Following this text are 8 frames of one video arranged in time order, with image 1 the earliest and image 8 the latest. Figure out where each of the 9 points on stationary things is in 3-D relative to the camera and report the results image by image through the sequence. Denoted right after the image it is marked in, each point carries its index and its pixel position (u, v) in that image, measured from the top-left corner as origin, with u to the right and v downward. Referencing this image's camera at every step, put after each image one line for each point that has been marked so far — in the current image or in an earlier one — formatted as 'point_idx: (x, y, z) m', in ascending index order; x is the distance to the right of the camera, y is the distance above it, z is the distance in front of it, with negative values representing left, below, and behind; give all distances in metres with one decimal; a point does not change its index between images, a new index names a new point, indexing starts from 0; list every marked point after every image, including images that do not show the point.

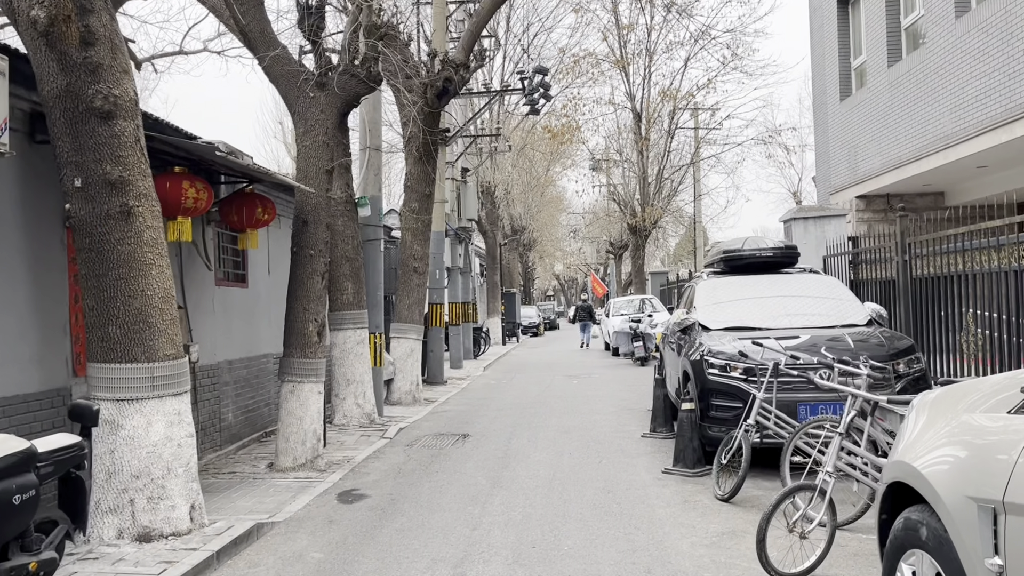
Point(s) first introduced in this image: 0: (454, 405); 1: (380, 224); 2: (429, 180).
0: (-1.0, -1.9, +13.7) m
1: (-1.9, +0.9, +12.0) m
2: (-1.4, +1.8, +14.3) m
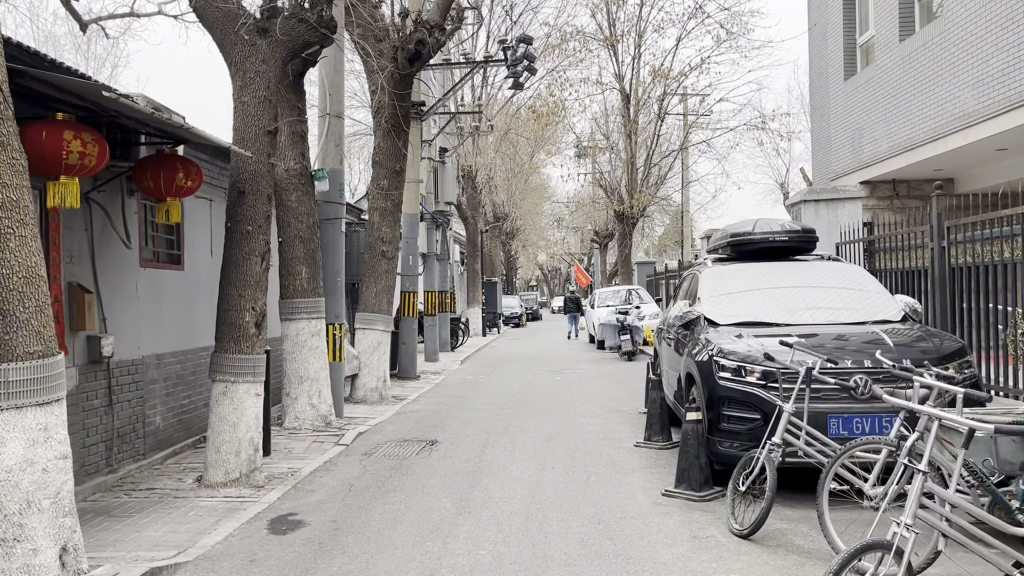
0: (-1.3, -1.7, +12.5) m
1: (-2.2, +1.1, +10.7) m
2: (-1.7, +2.1, +13.0) m
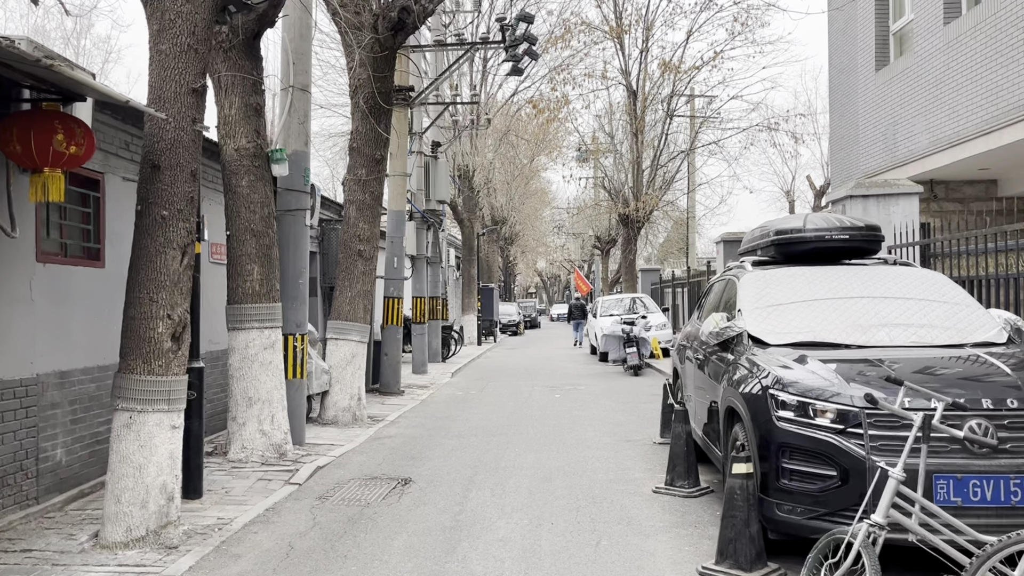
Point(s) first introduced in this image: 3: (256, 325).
0: (-1.4, -1.8, +10.8) m
1: (-2.2, +1.1, +9.1) m
2: (-1.8, +2.0, +11.4) m
3: (-2.5, -0.3, +8.1) m
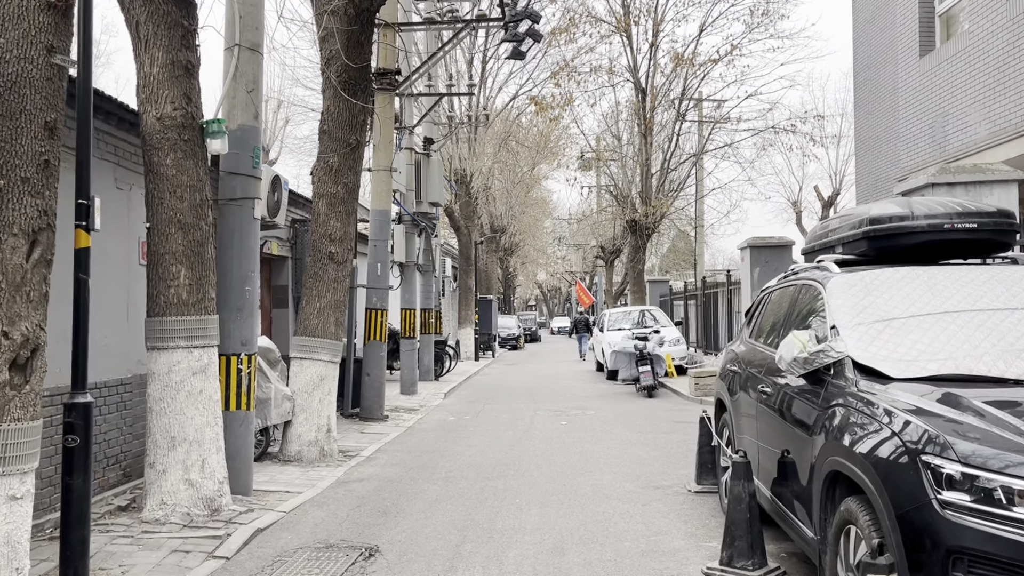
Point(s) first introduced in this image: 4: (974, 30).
0: (-1.4, -1.9, +9.0) m
1: (-2.2, +1.0, +7.3) m
2: (-1.8, +1.9, +9.6) m
3: (-2.5, -0.4, +6.3) m
4: (+7.1, +4.0, +13.0) m
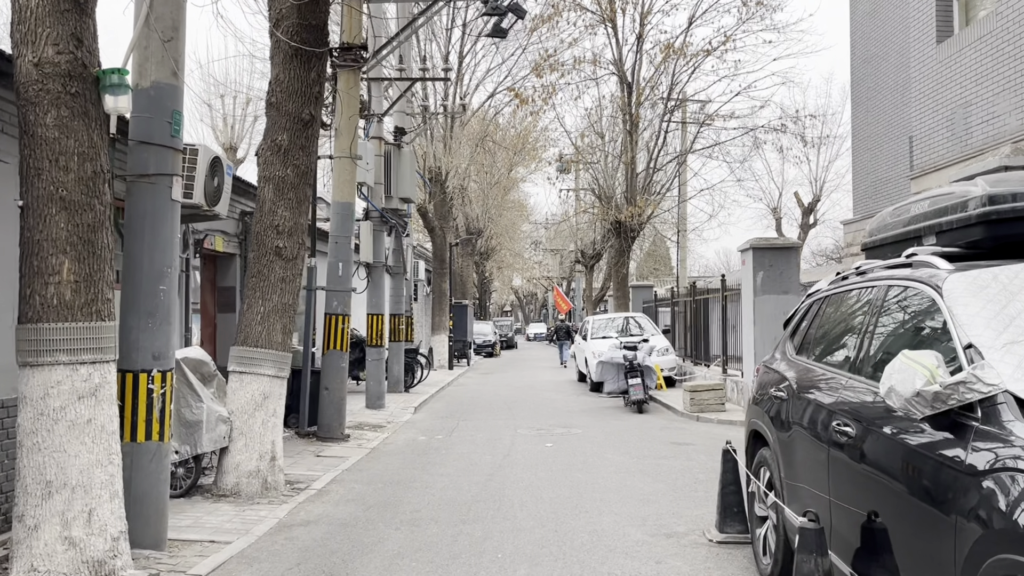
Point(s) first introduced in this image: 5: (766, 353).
0: (-1.6, -1.9, +7.5) m
1: (-2.3, +1.0, +5.8) m
2: (-2.0, +1.9, +8.1) m
3: (-2.6, -0.4, +4.8) m
4: (+6.8, +3.9, +11.8) m
5: (+3.8, -1.0, +12.8) m
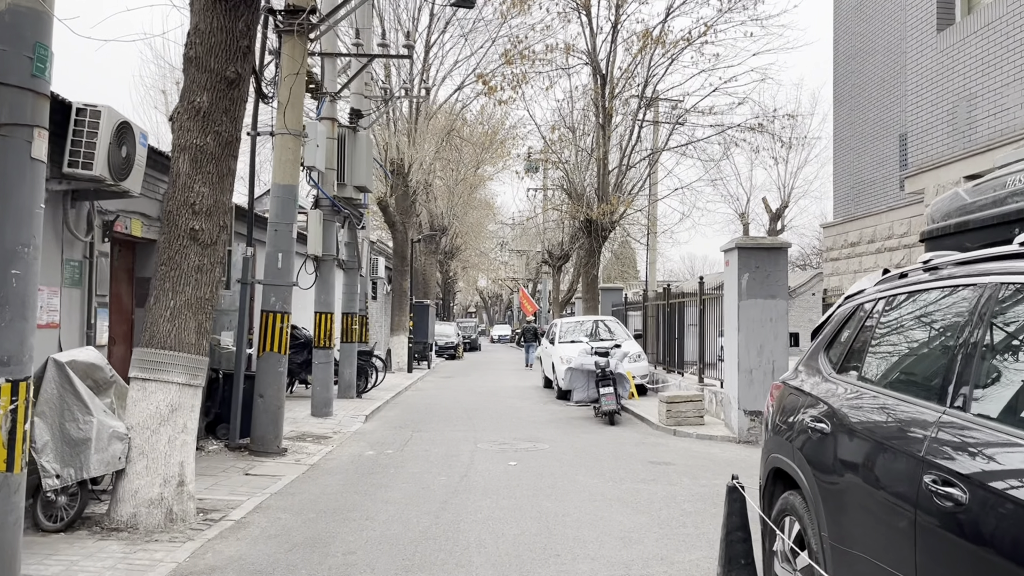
0: (-1.9, -1.8, +6.2) m
1: (-2.5, +1.1, +4.5) m
2: (-2.2, +1.9, +6.8) m
3: (-2.7, -0.3, +3.5) m
4: (+6.4, +3.7, +10.9) m
5: (+3.3, -1.0, +11.7) m
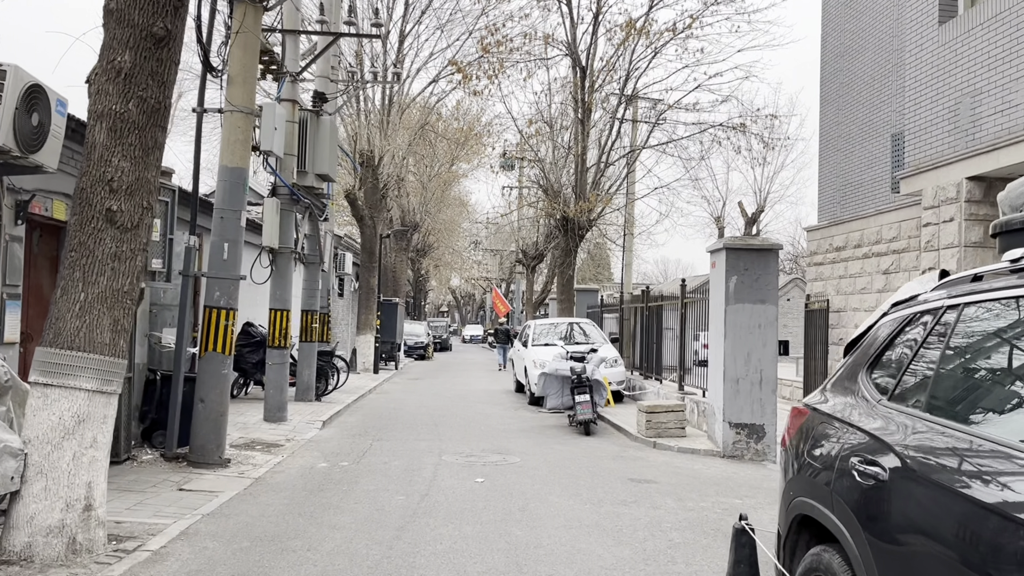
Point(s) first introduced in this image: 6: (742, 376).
0: (-2.1, -1.8, +5.3) m
1: (-2.7, +1.1, +3.6) m
2: (-2.4, +2.0, +5.9) m
3: (-2.9, -0.2, +2.5) m
4: (+6.1, +3.6, +10.2) m
5: (+2.9, -1.1, +10.9) m
6: (+3.0, -1.1, +11.0) m
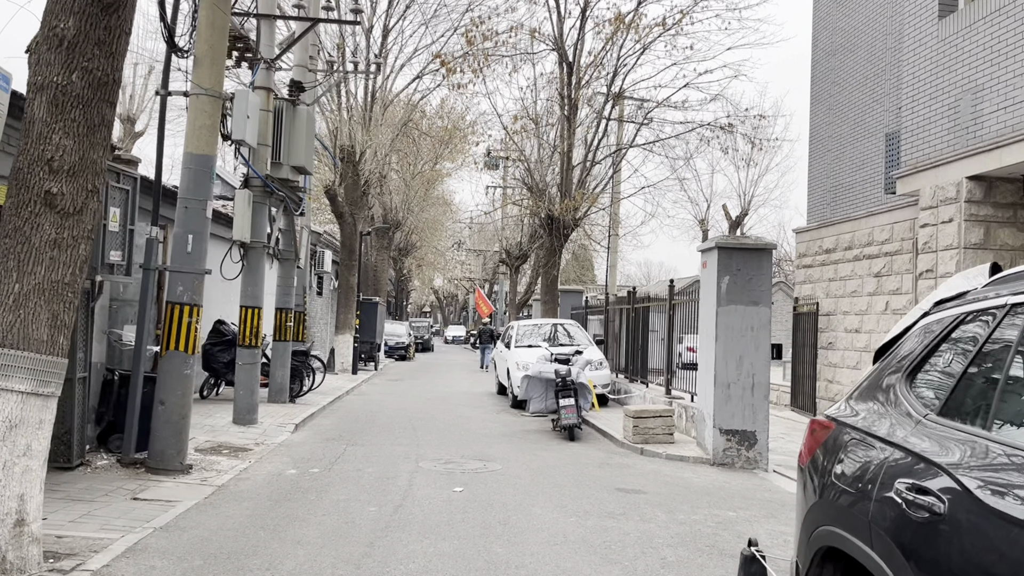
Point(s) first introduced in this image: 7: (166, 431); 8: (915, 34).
0: (-2.3, -1.7, +4.7) m
1: (-2.7, +1.2, +3.0) m
2: (-2.5, +2.0, +5.3) m
3: (-2.9, -0.2, +2.0) m
4: (+6.0, +3.6, +9.8) m
5: (+2.7, -1.1, +10.5) m
6: (+2.8, -1.2, +10.5) m
7: (-3.4, -1.4, +8.4) m
8: (+5.7, +3.6, +11.9) m
